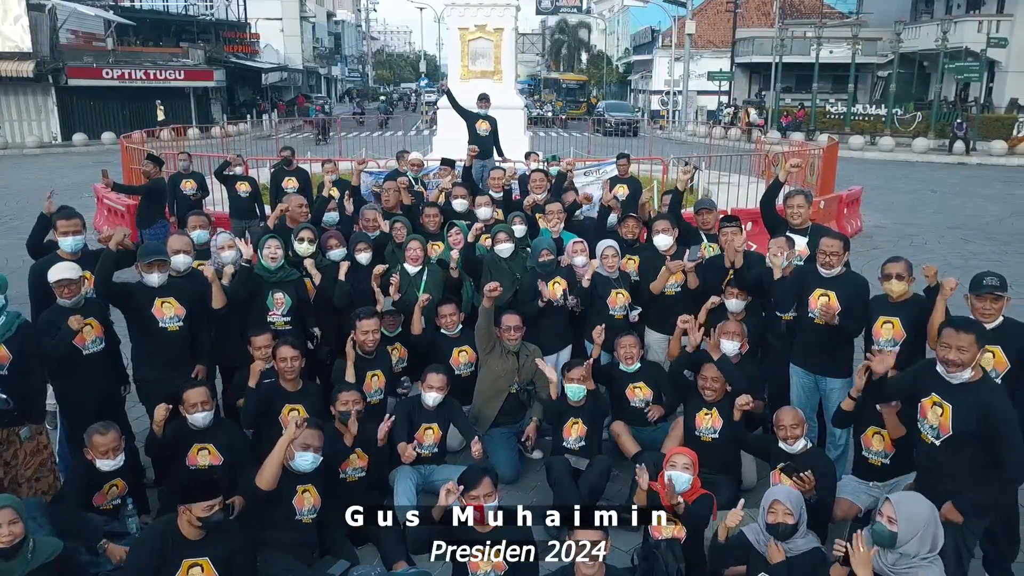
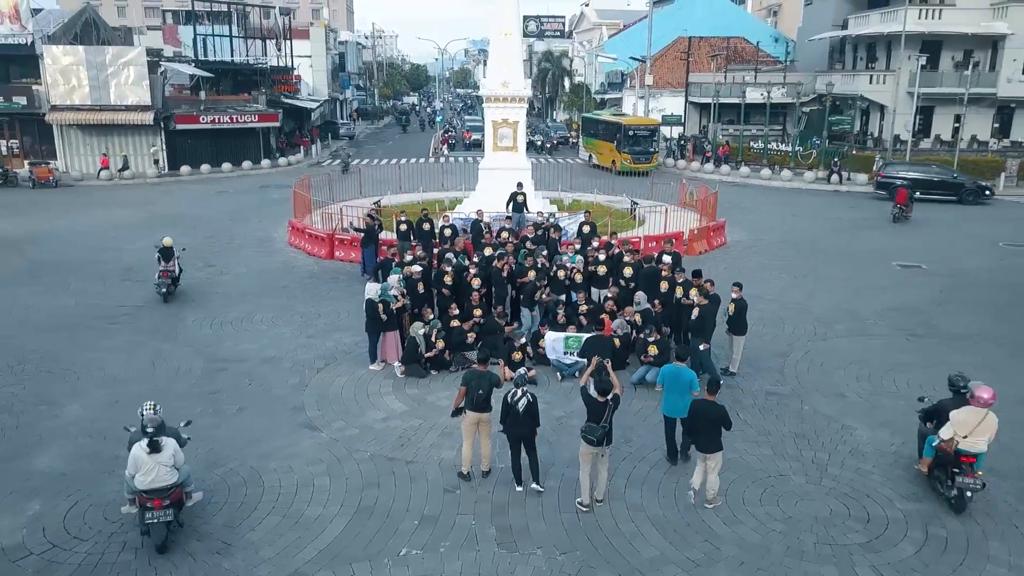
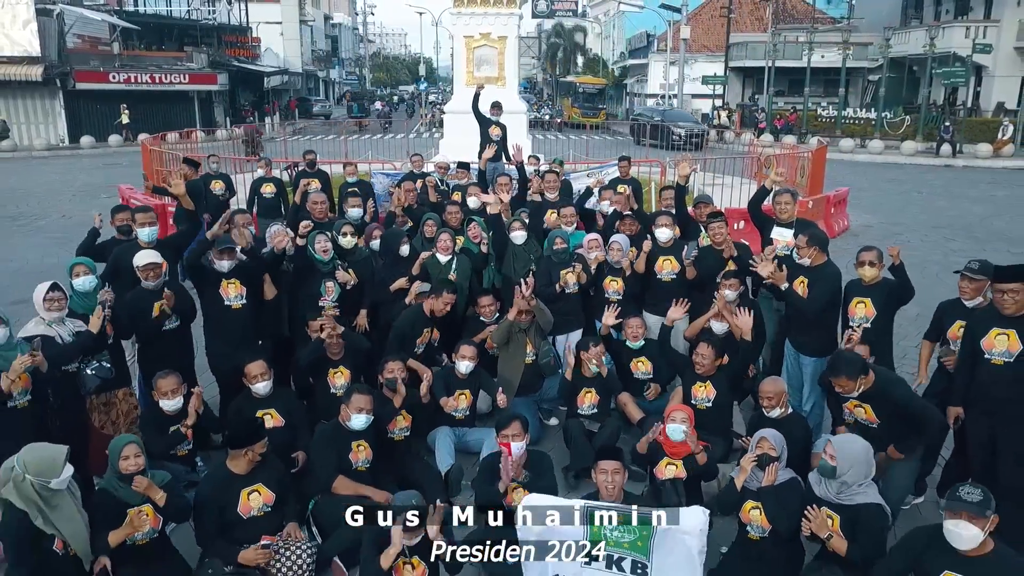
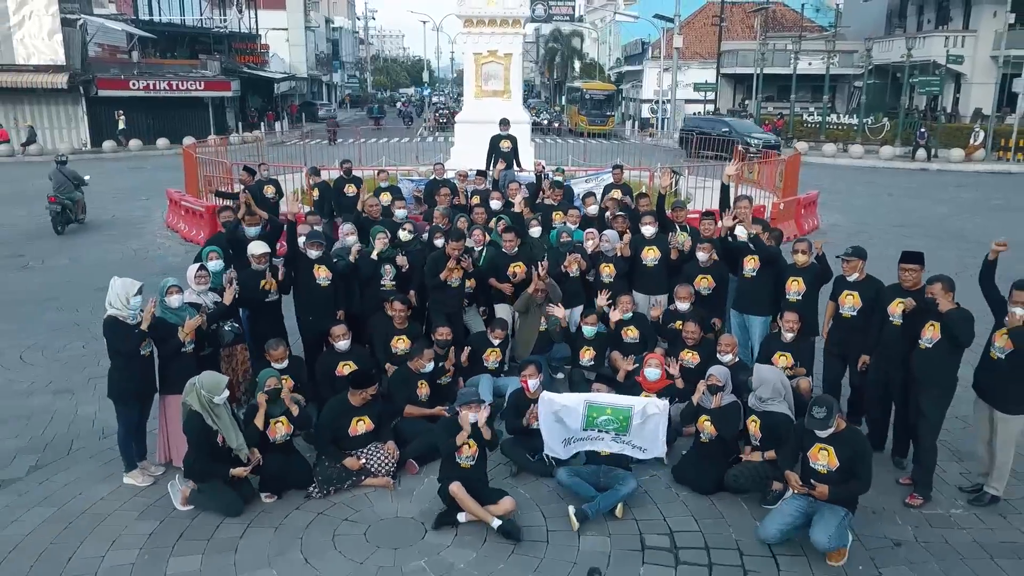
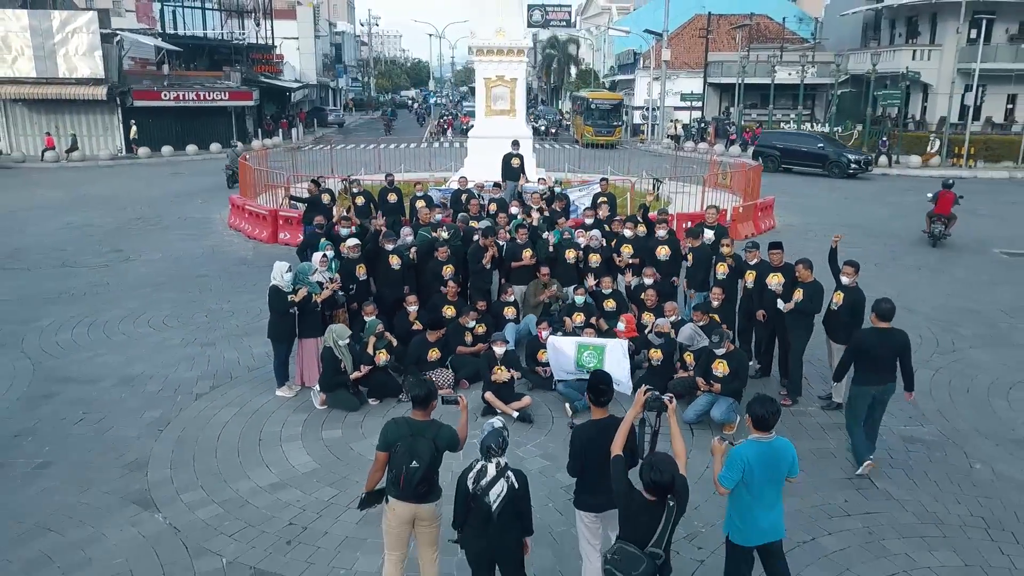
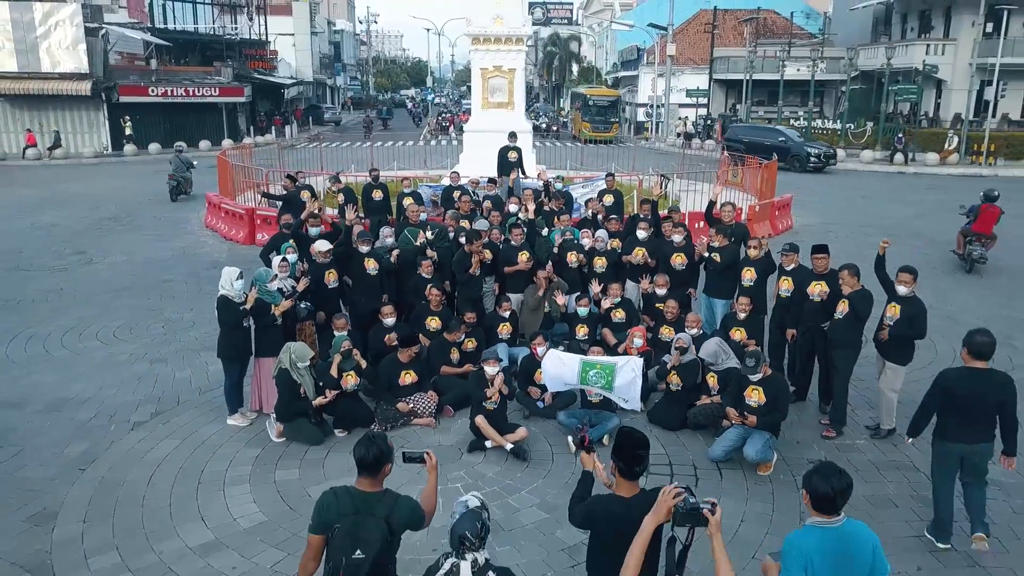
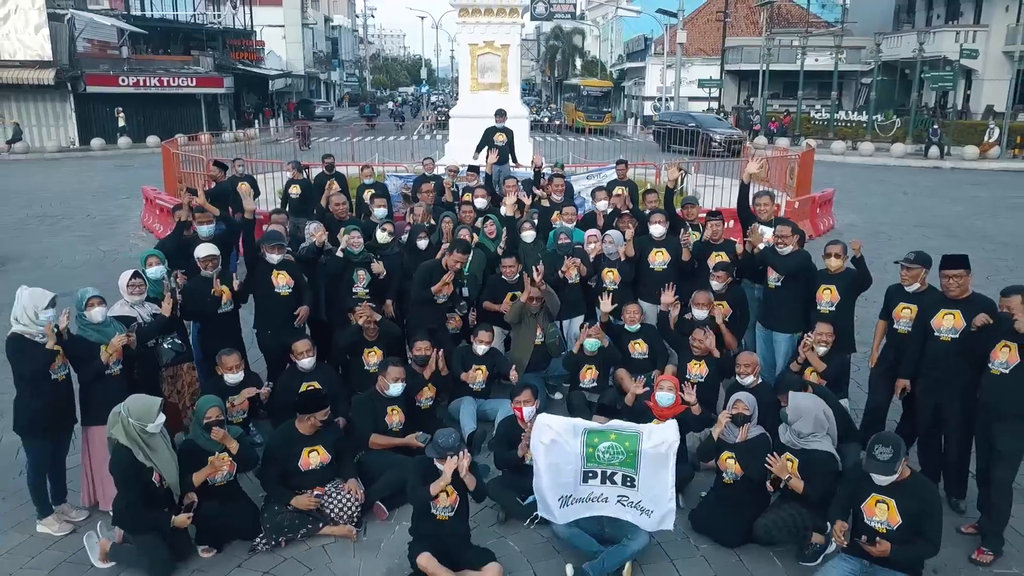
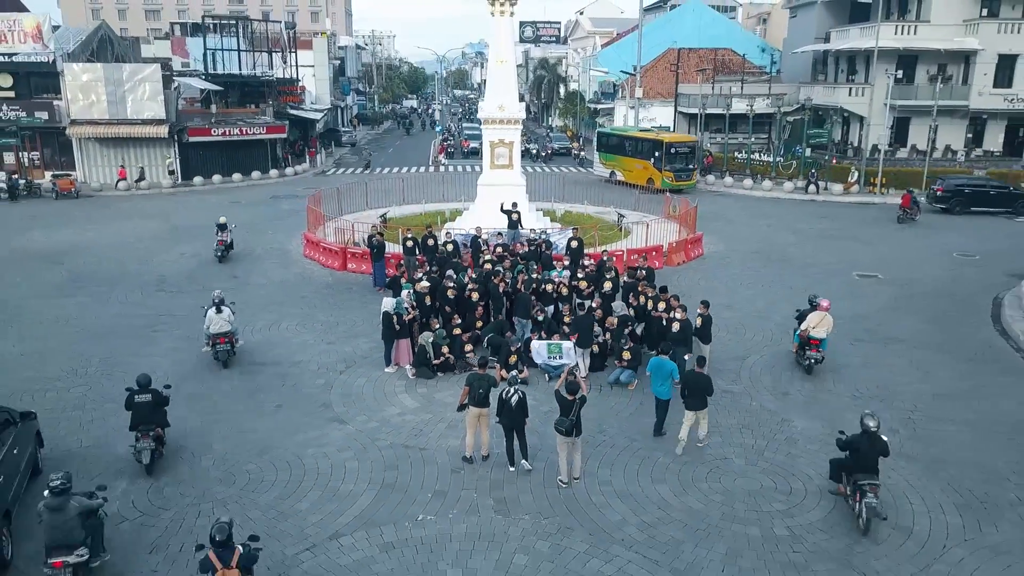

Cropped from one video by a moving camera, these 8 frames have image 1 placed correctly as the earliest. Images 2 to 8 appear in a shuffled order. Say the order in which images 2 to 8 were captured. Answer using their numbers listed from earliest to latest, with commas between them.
3, 7, 4, 6, 5, 2, 8
